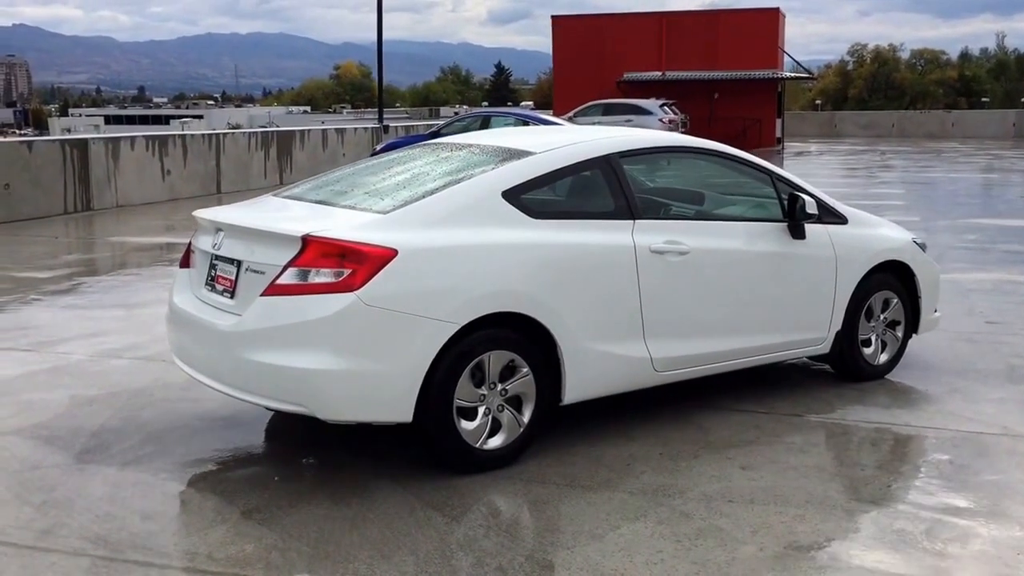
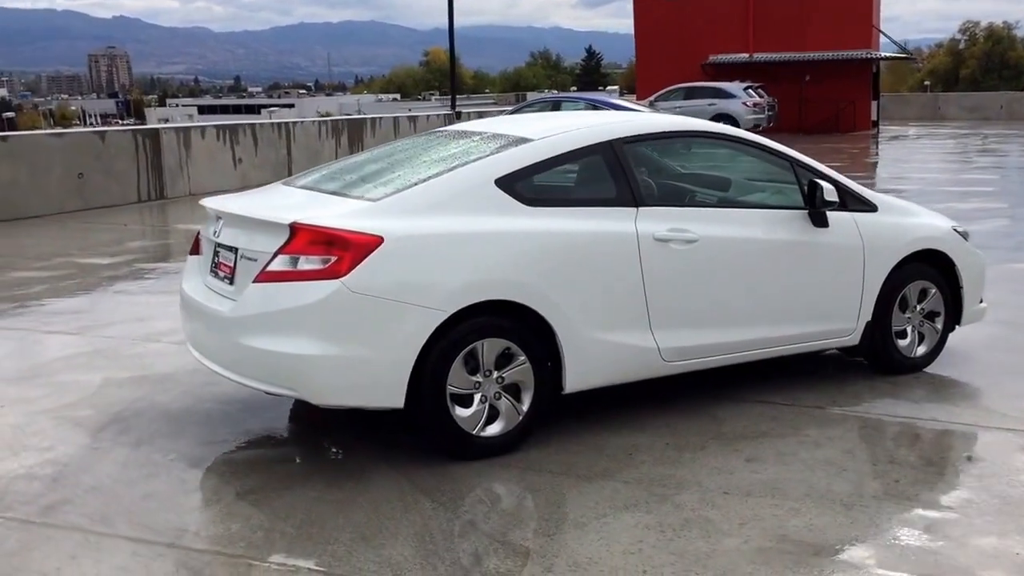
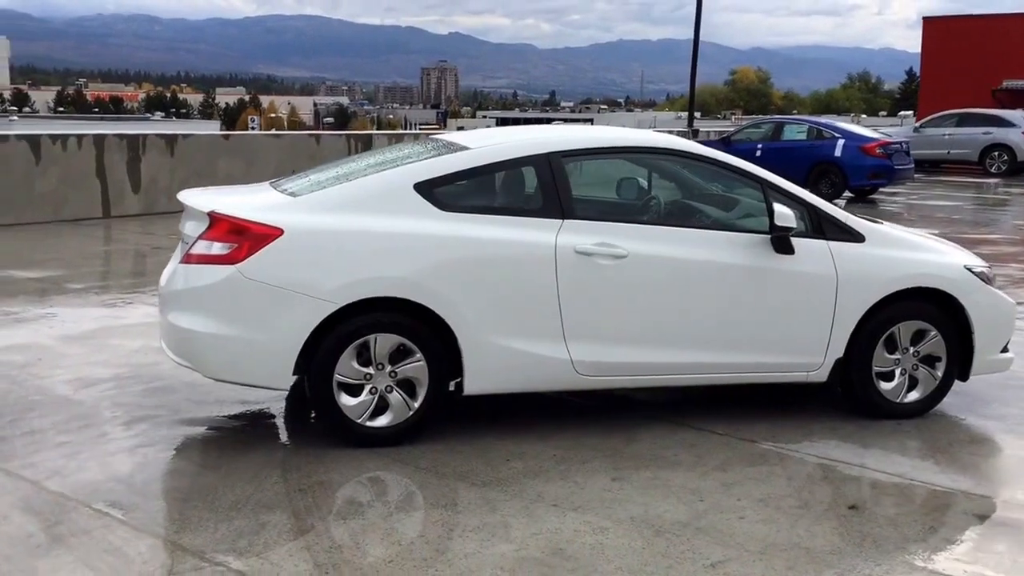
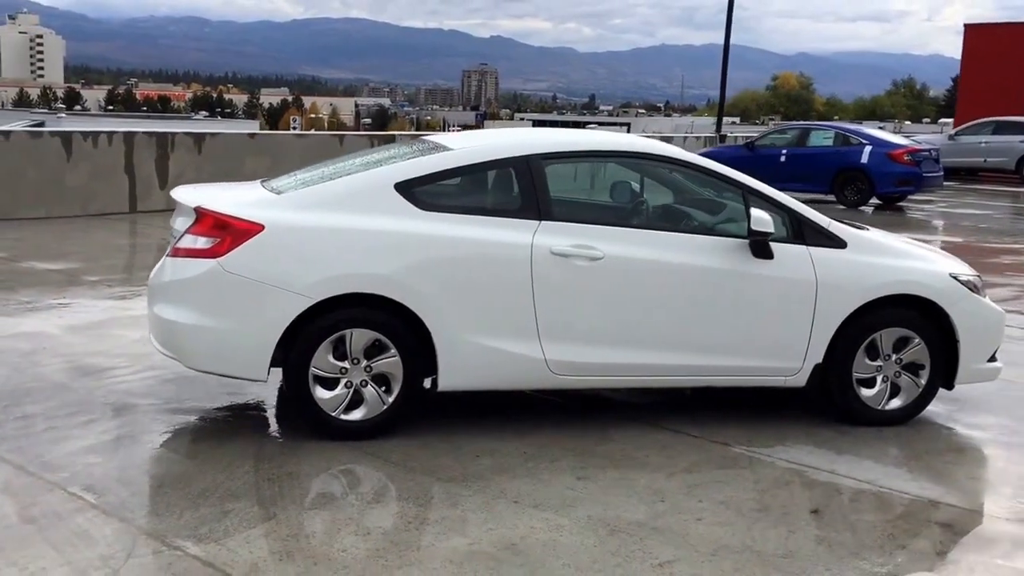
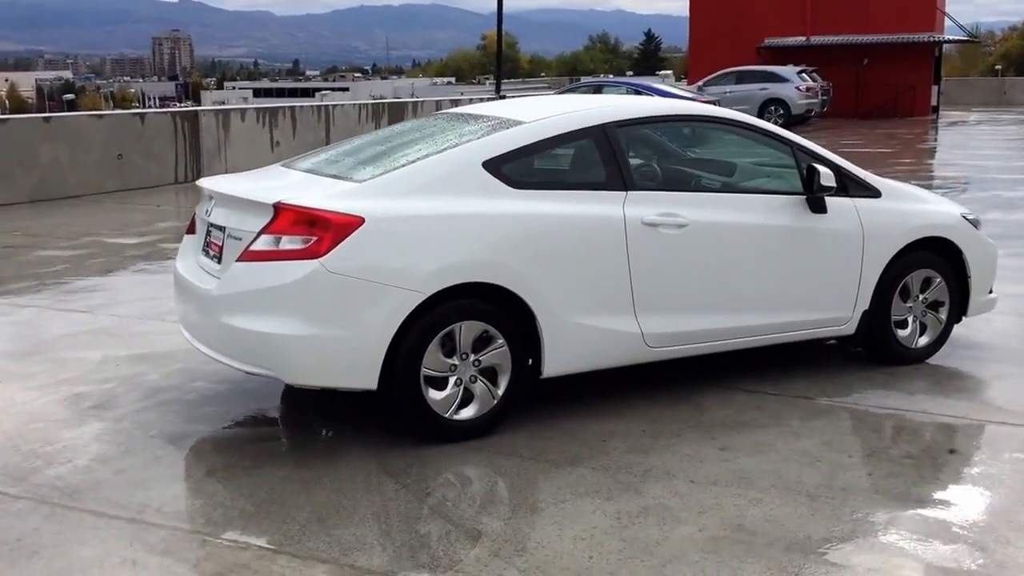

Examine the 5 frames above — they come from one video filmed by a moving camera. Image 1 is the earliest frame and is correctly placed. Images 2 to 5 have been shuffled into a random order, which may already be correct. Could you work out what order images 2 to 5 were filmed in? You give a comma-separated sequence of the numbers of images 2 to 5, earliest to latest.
2, 5, 3, 4
